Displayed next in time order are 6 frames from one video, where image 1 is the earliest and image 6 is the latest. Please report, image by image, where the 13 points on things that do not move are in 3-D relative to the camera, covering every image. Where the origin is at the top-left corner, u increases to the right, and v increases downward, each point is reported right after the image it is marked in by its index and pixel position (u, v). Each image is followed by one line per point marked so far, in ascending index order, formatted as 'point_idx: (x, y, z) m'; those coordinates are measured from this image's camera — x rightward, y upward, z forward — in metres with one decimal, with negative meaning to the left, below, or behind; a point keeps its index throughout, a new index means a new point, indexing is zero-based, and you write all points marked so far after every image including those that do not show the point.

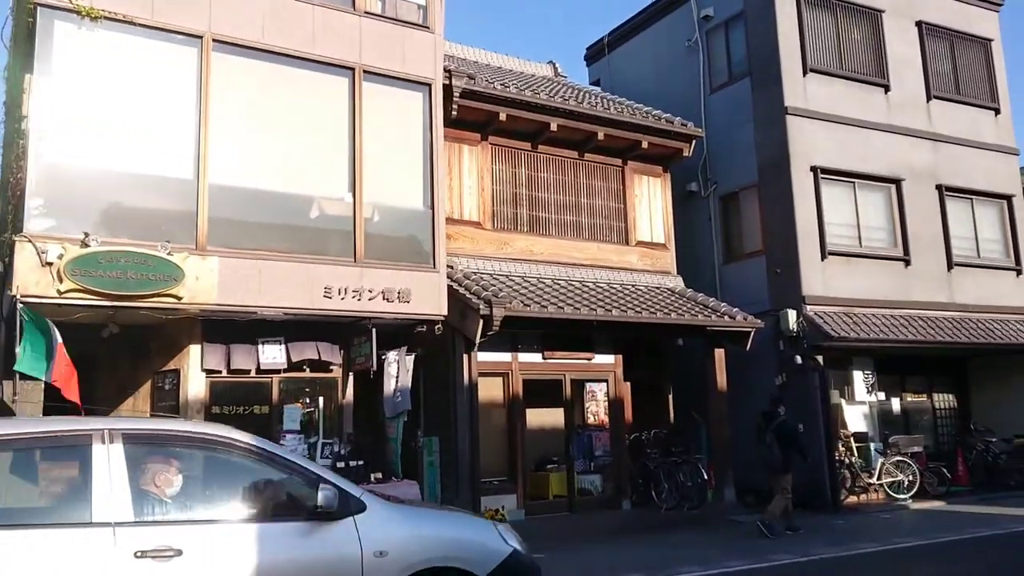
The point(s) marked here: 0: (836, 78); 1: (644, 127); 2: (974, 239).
0: (+5.6, +3.6, +14.7) m
1: (+2.2, +2.7, +14.0) m
2: (+8.6, +0.9, +15.8) m
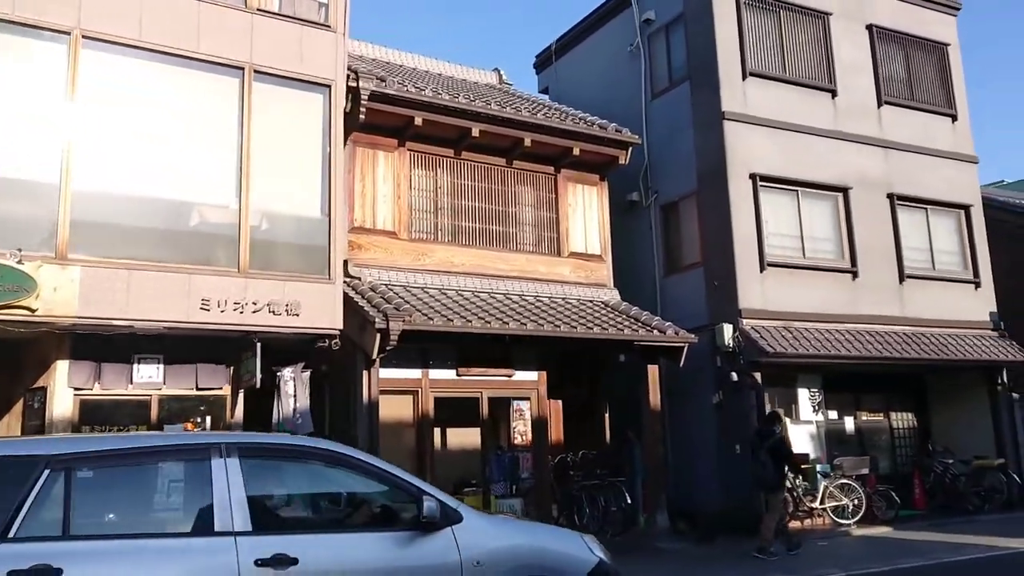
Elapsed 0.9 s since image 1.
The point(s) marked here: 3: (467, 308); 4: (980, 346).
0: (+4.4, +3.4, +14.1) m
1: (+1.0, +2.4, +13.4) m
2: (+7.4, +0.7, +15.1) m
3: (-0.6, -0.3, +11.7) m
4: (+8.0, -1.0, +14.6) m
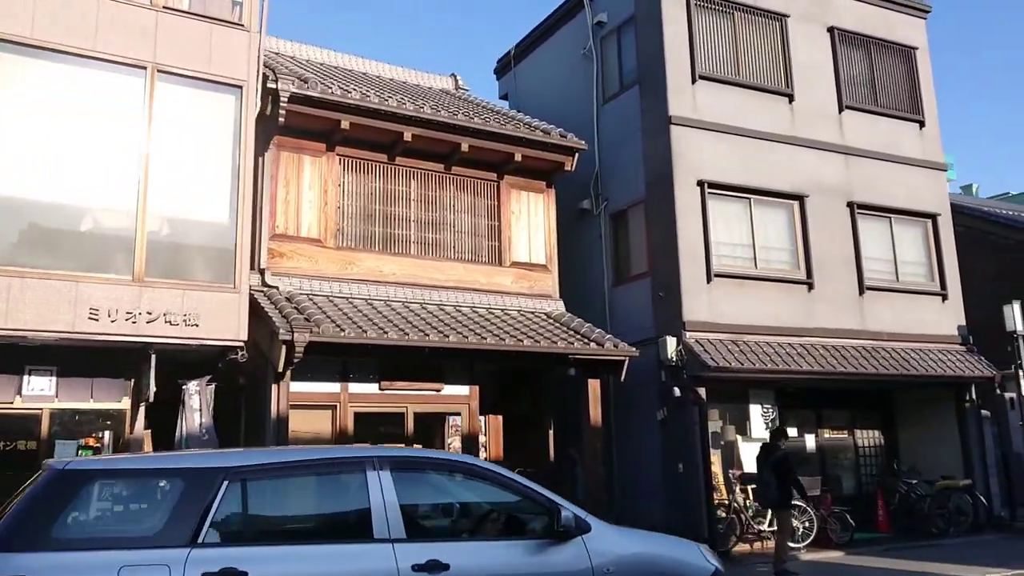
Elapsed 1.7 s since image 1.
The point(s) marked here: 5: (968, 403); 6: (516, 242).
0: (+3.5, +3.2, +13.5) m
1: (0.0, +2.3, +12.9) m
2: (+6.5, +0.5, +14.5) m
3: (-1.6, -0.4, +11.2) m
4: (+7.1, -1.2, +14.0) m
5: (+7.8, -2.0, +14.6) m
6: (0.0, +0.7, +13.3) m
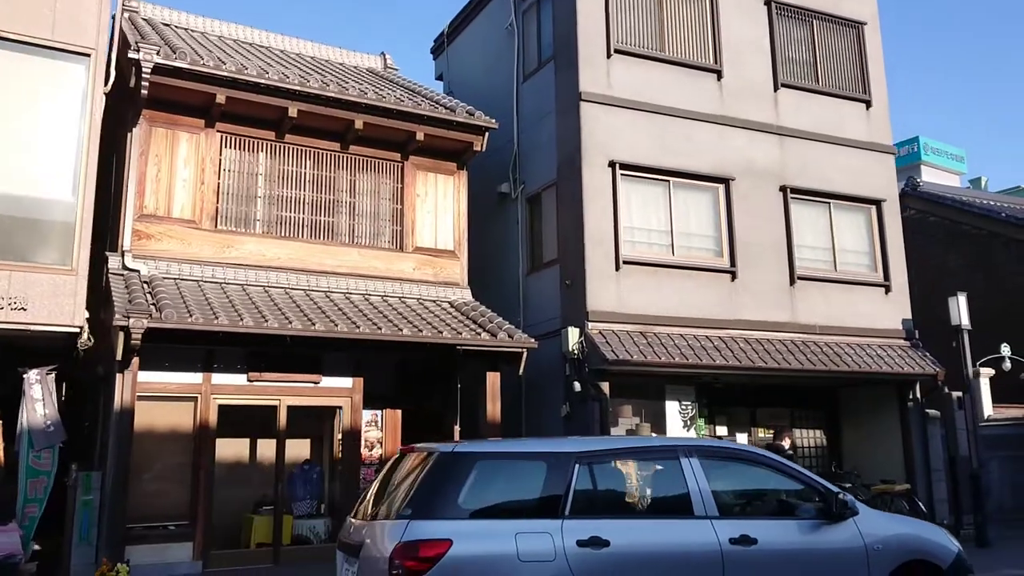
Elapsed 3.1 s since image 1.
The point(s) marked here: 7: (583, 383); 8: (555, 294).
0: (+2.1, +3.4, +12.7) m
1: (-1.4, +2.5, +12.1) m
2: (+5.1, +0.6, +13.6) m
3: (-3.1, -0.2, +10.5) m
4: (+5.7, -1.1, +13.0) m
5: (+6.4, -1.8, +13.6) m
6: (-1.4, +0.9, +12.6) m
7: (+0.9, -1.3, +11.3) m
8: (+0.6, -0.1, +12.2) m
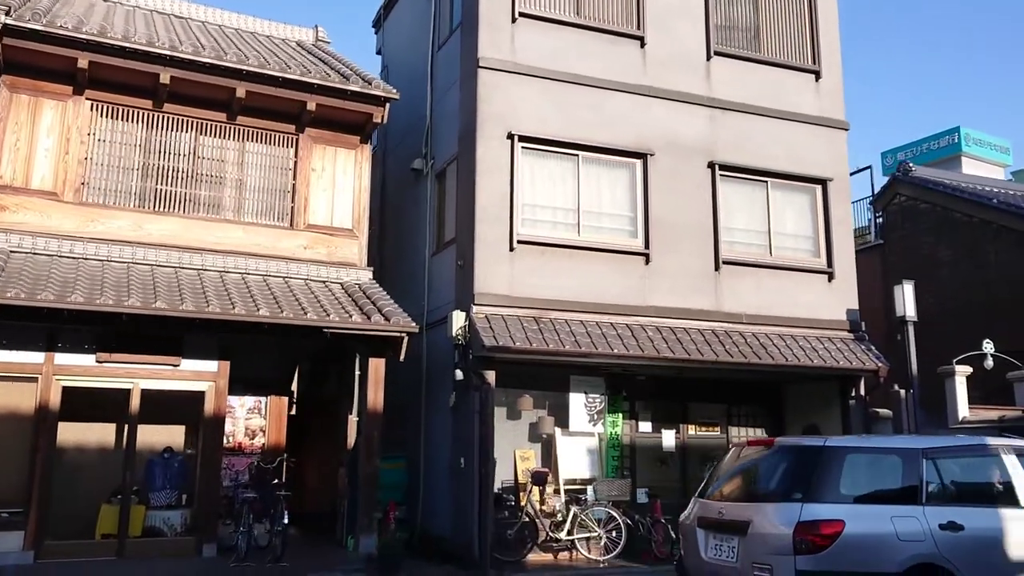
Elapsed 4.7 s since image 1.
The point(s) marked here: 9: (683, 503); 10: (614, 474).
0: (+0.7, +3.6, +11.7) m
1: (-2.8, +2.7, +11.4) m
2: (+3.7, +0.8, +12.5) m
3: (-4.6, +0.1, +9.9) m
4: (+4.3, -0.9, +11.9) m
5: (+5.0, -1.6, +12.5) m
6: (-2.8, +1.2, +11.9) m
7: (-0.6, -1.0, +10.5) m
8: (-0.8, +0.2, +11.4) m
9: (+2.6, -3.2, +12.7) m
10: (+1.4, -2.6, +11.8) m
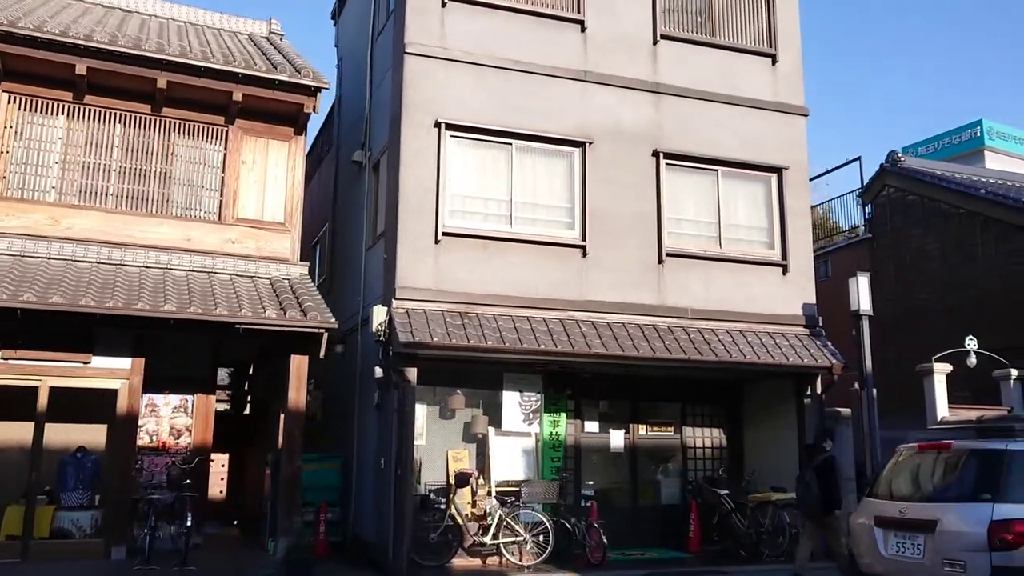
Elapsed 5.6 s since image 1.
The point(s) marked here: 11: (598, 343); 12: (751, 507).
0: (-0.2, +3.7, +11.3) m
1: (-3.7, +2.8, +11.1) m
2: (+2.9, +0.9, +11.9) m
3: (-5.5, +0.1, +9.7) m
4: (+3.4, -0.8, +11.3) m
5: (+4.2, -1.5, +11.9) m
6: (-3.7, +1.3, +11.6) m
7: (-1.5, -0.9, +10.1) m
8: (-1.7, +0.2, +11.0) m
9: (+1.7, -3.1, +12.2) m
10: (+0.5, -2.5, +11.4) m
11: (+1.1, -0.7, +10.5) m
12: (+3.3, -2.9, +11.4) m
